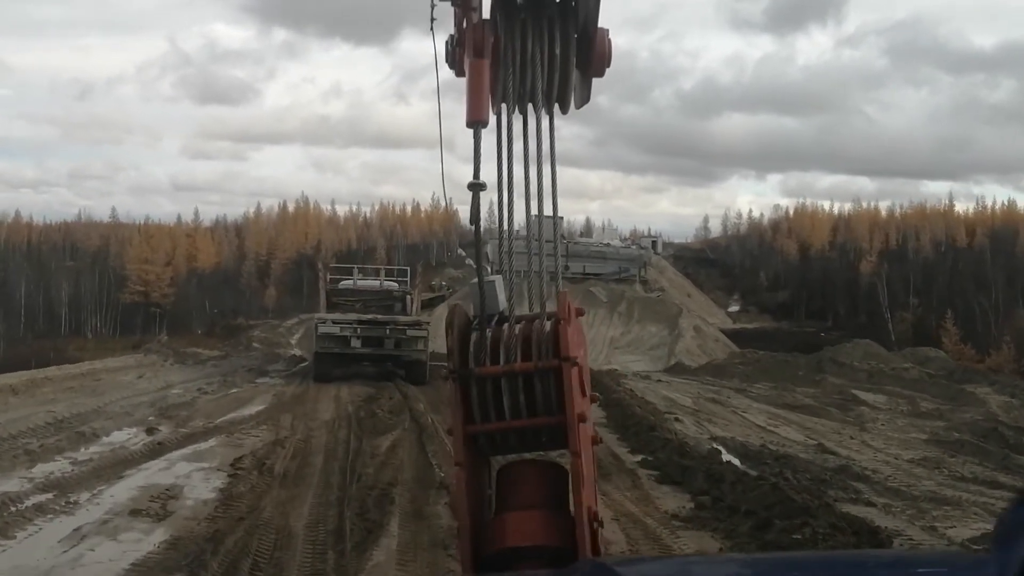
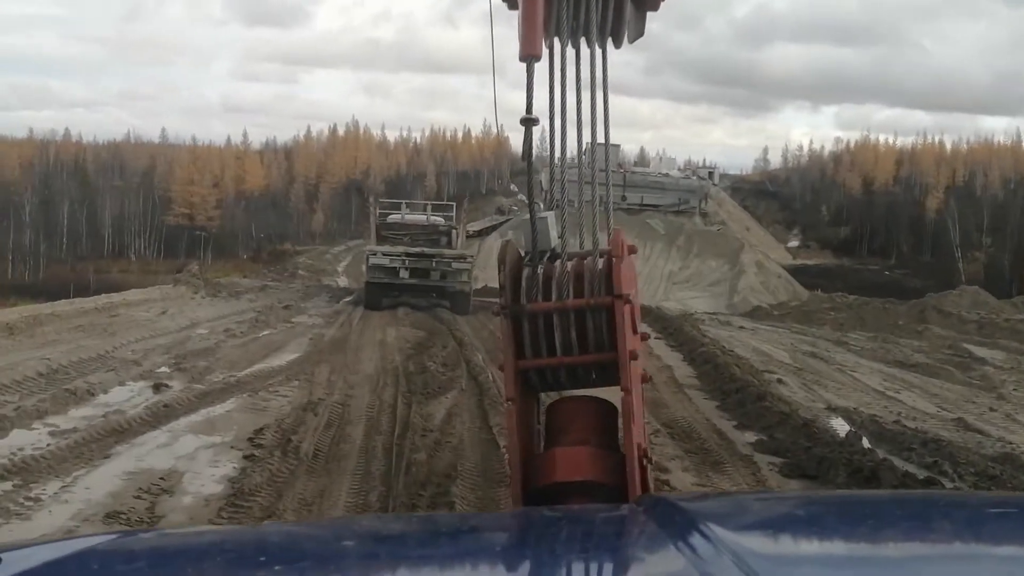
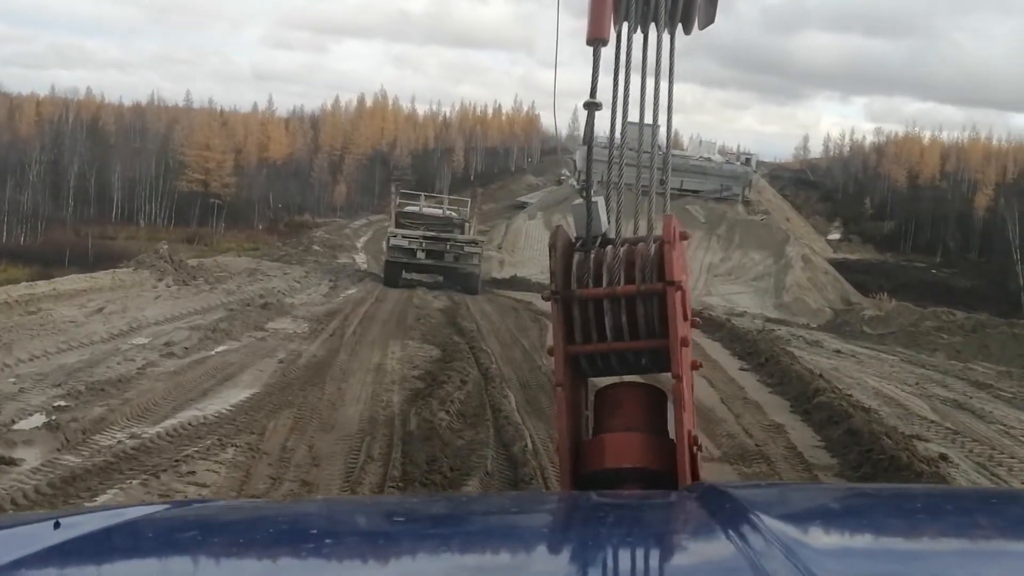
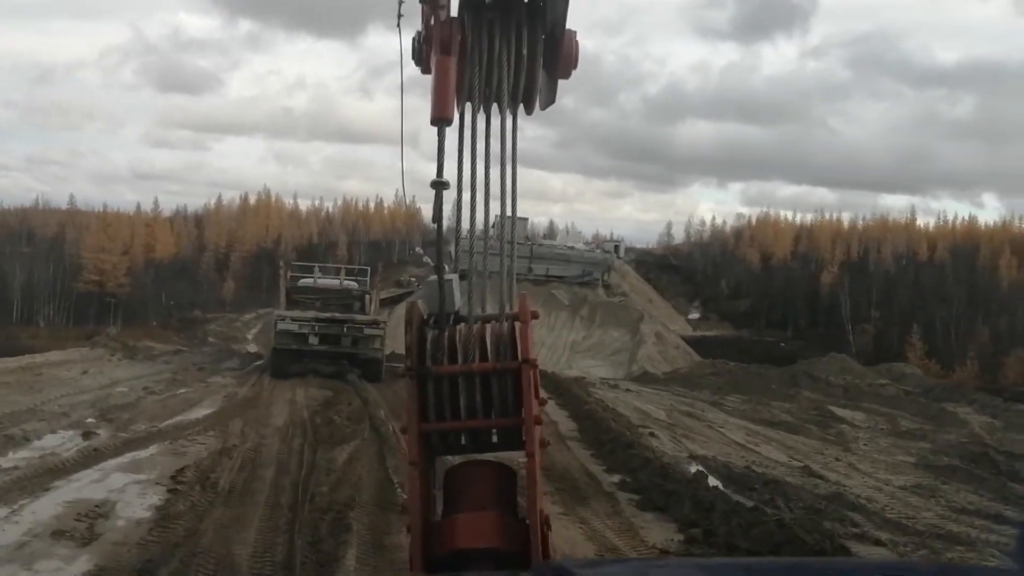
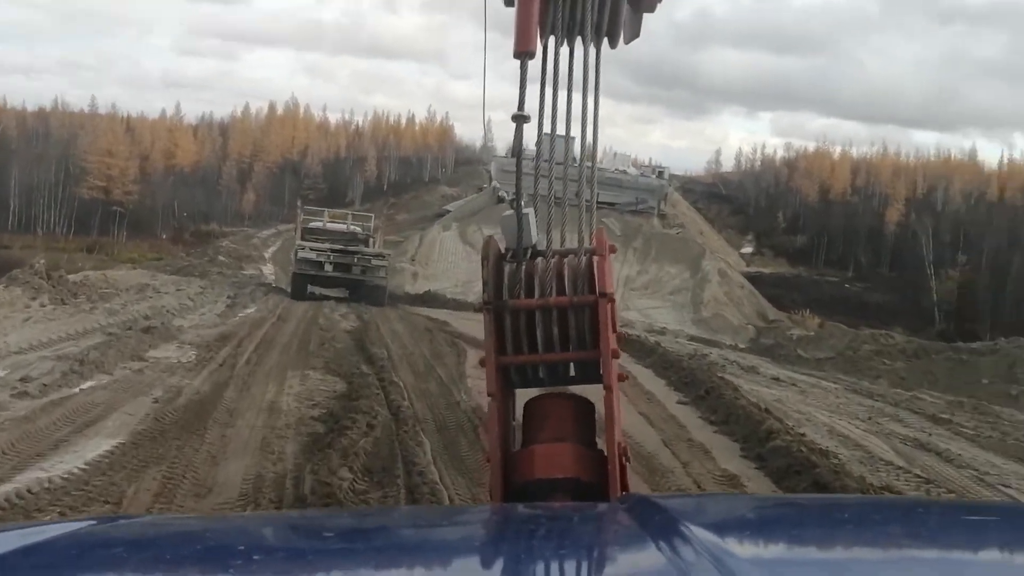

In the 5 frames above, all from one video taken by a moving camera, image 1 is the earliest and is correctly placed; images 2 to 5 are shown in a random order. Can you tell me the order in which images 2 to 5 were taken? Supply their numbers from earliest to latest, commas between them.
4, 2, 3, 5
